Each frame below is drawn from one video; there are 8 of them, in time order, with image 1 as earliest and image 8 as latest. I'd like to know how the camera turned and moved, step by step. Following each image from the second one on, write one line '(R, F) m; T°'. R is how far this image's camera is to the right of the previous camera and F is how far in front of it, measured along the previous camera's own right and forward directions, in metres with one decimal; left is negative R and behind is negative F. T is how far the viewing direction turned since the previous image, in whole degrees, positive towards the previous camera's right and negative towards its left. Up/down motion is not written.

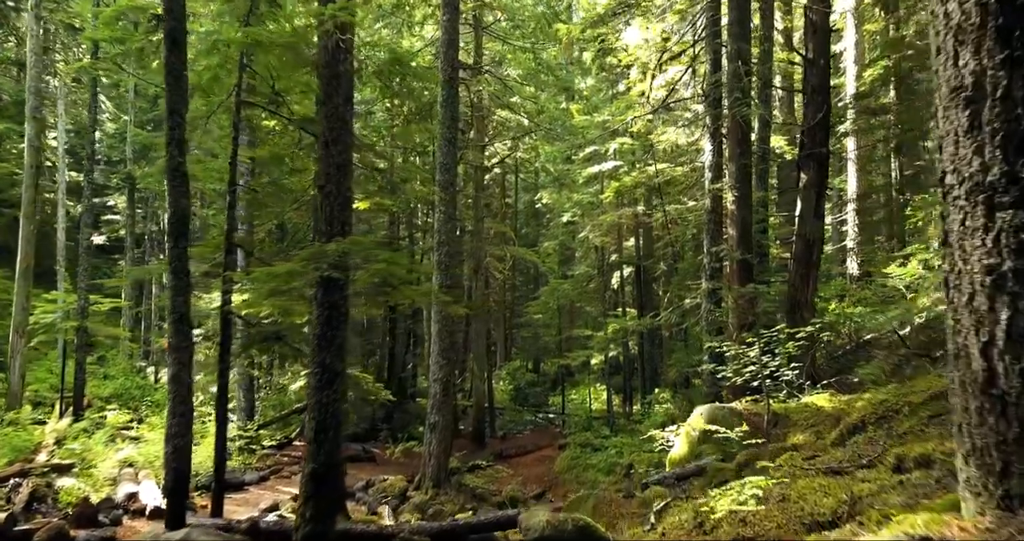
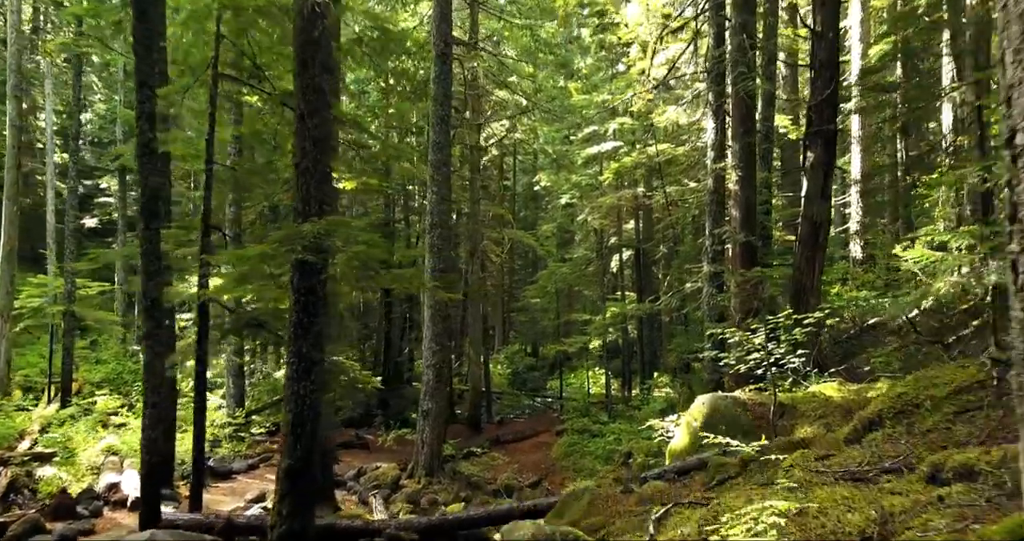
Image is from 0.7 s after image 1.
(+0.1, +0.4) m; 0°
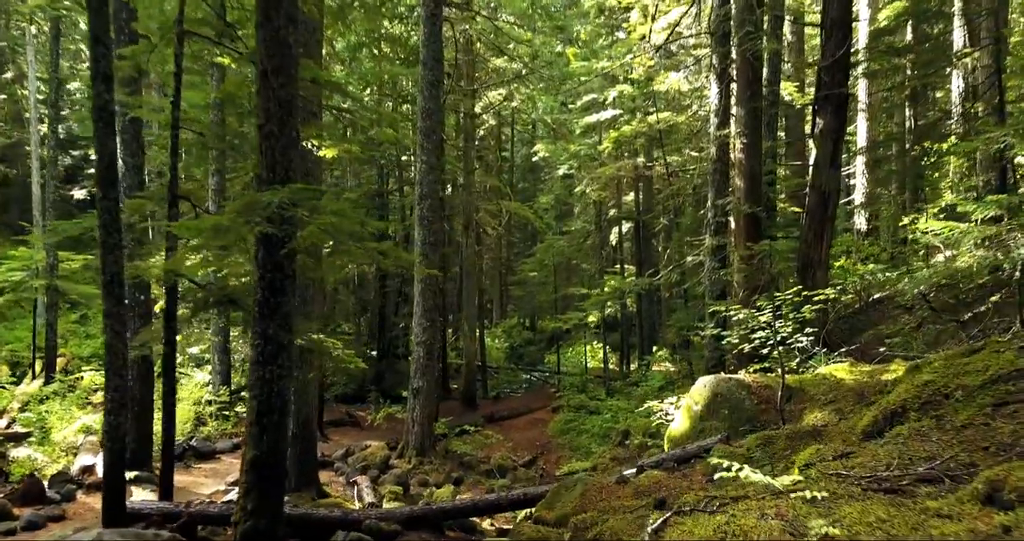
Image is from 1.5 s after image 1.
(+0.1, +0.5) m; 0°
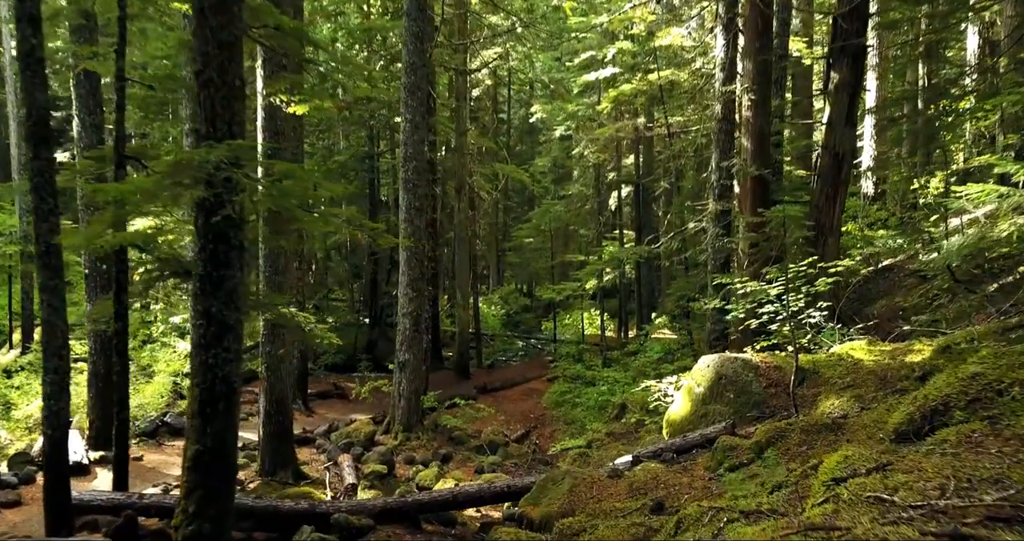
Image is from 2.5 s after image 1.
(+0.1, +0.7) m; 0°
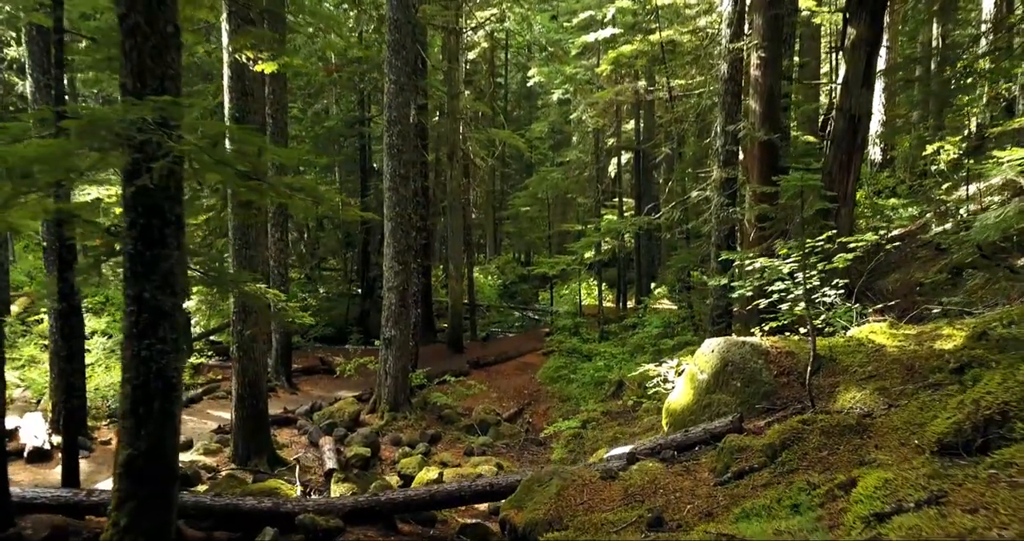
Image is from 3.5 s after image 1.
(+0.1, +0.6) m; 0°
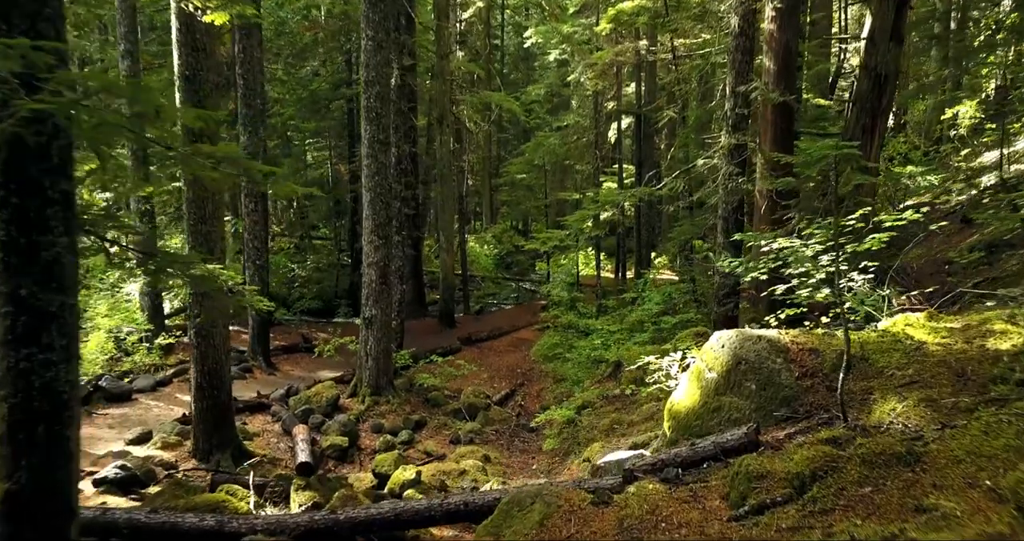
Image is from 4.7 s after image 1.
(+0.1, +0.8) m; 0°
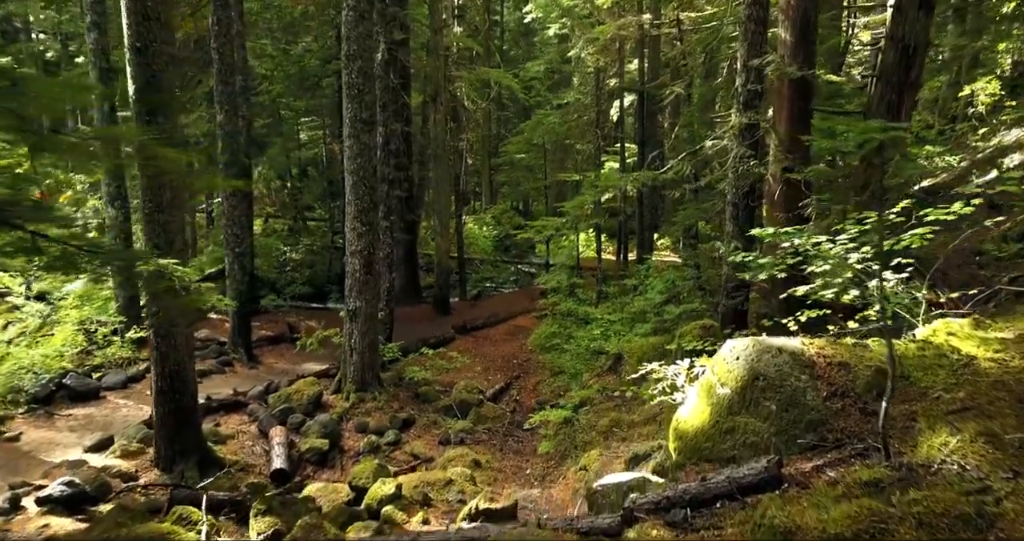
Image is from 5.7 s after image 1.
(+0.1, +0.7) m; 0°
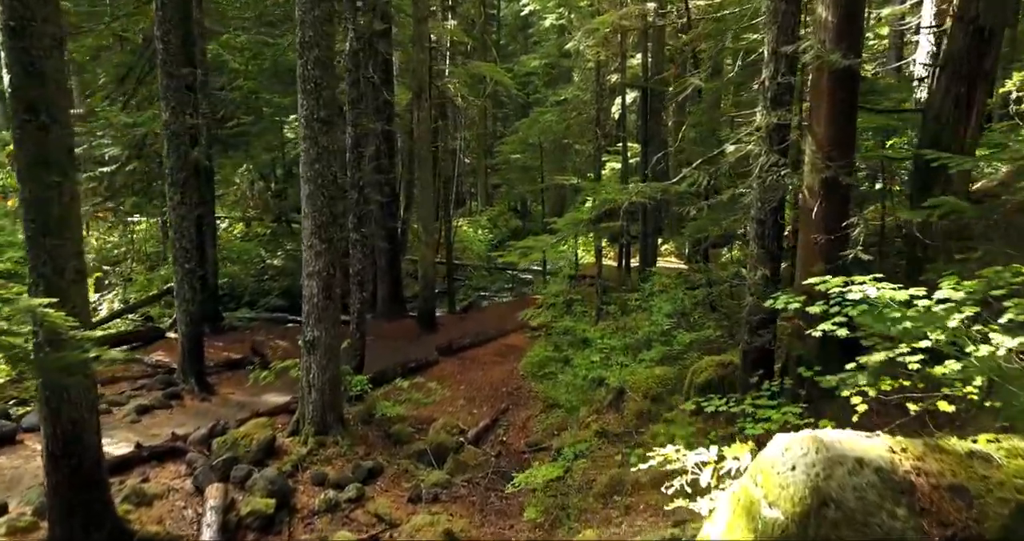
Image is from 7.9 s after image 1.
(+0.2, +1.4) m; 0°
